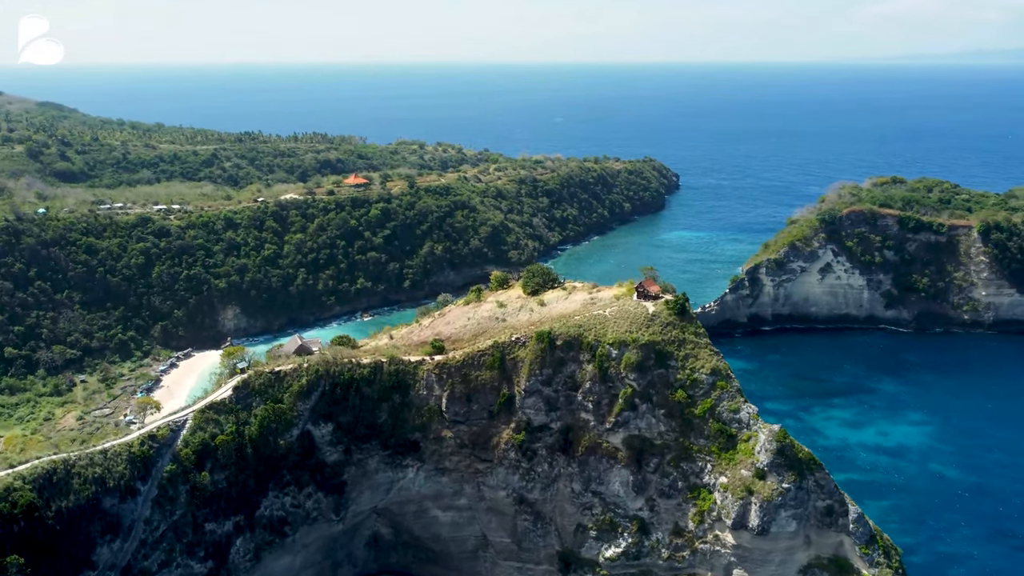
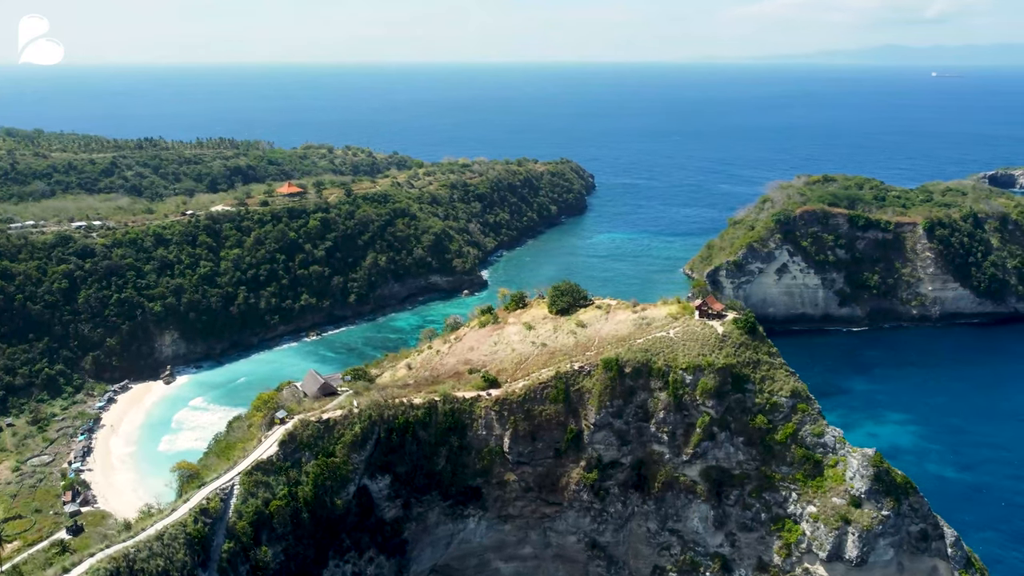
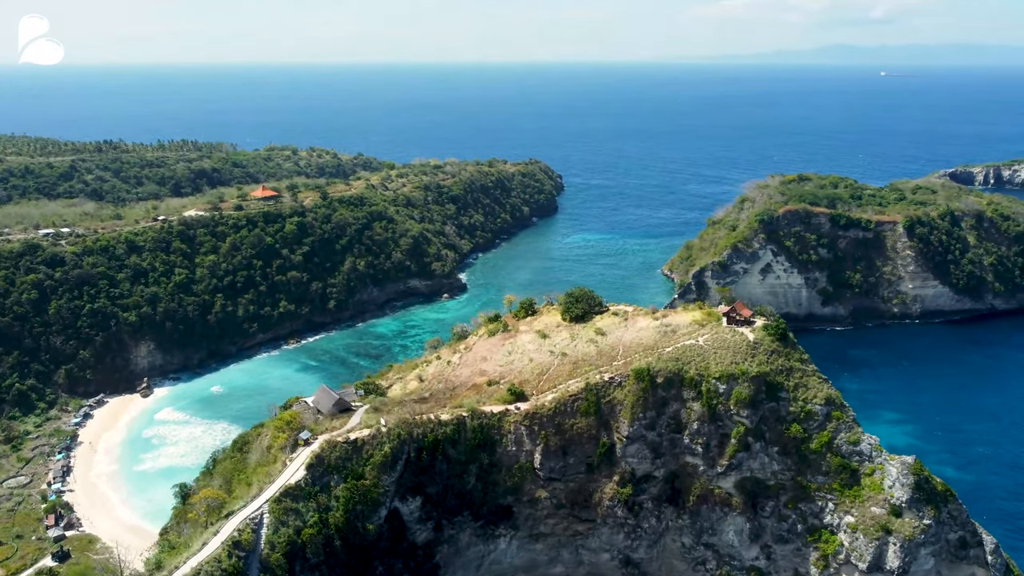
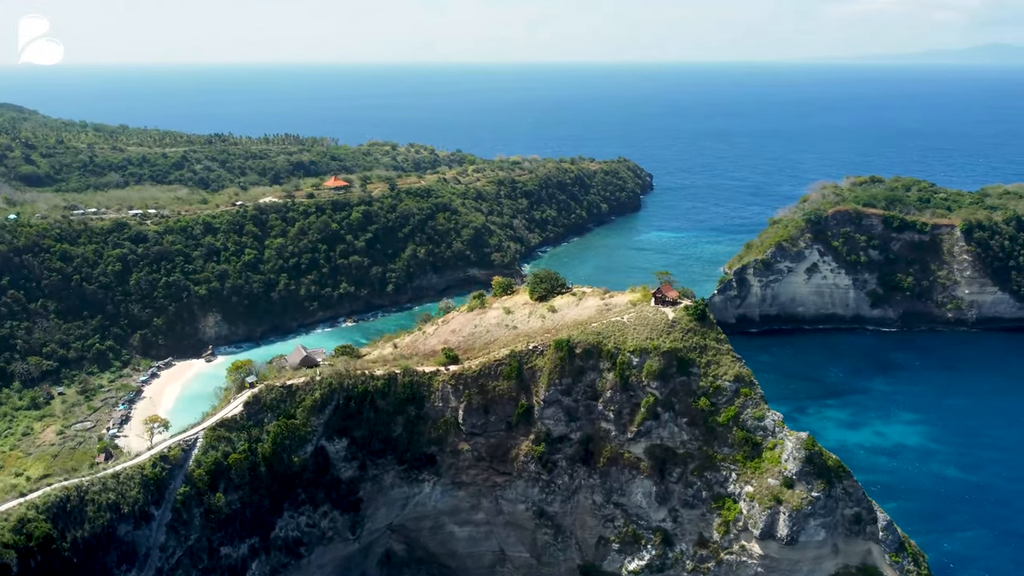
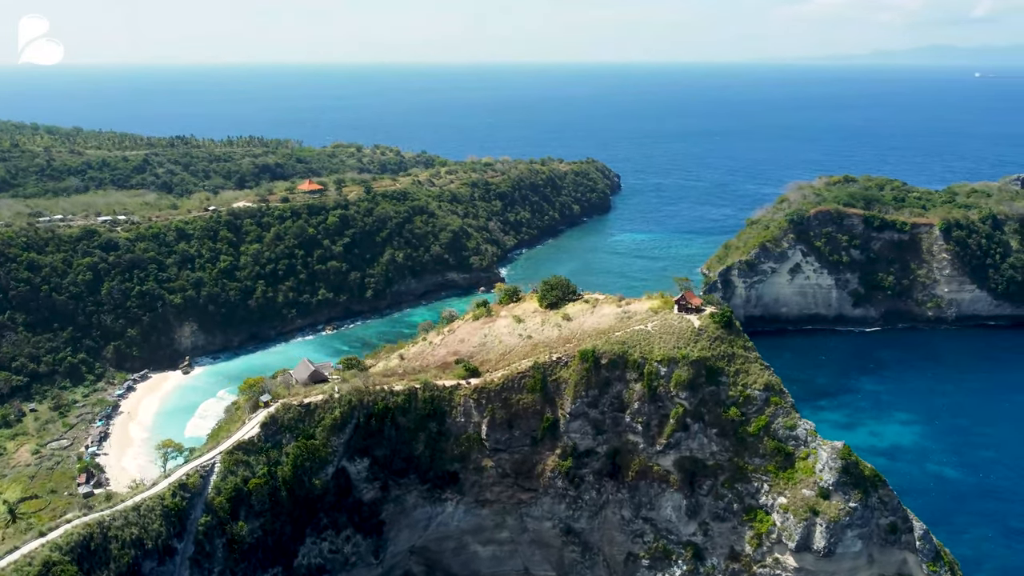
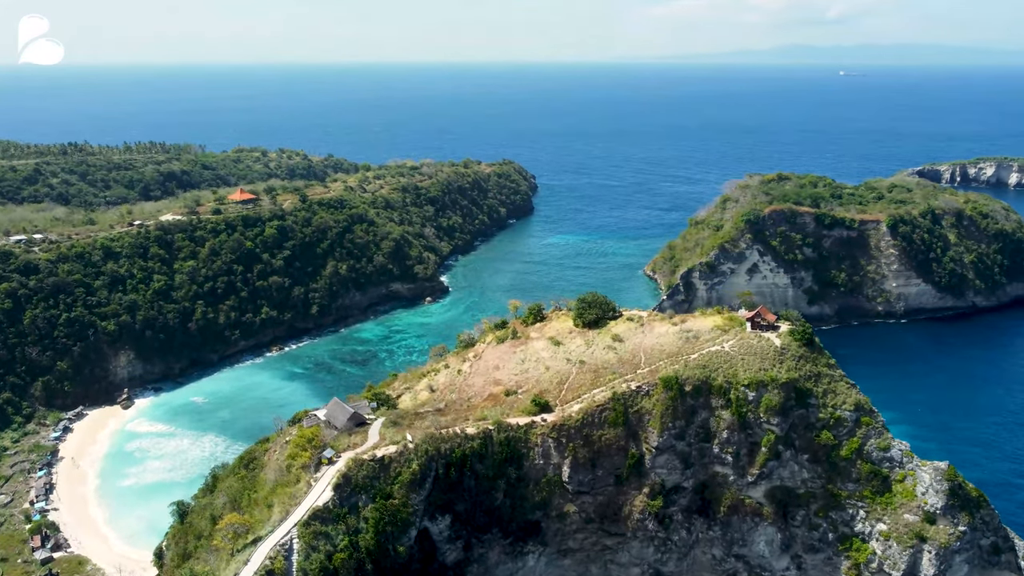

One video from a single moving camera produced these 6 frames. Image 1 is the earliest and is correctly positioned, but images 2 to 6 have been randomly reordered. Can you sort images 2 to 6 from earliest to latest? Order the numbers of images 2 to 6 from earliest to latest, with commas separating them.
4, 5, 2, 3, 6
